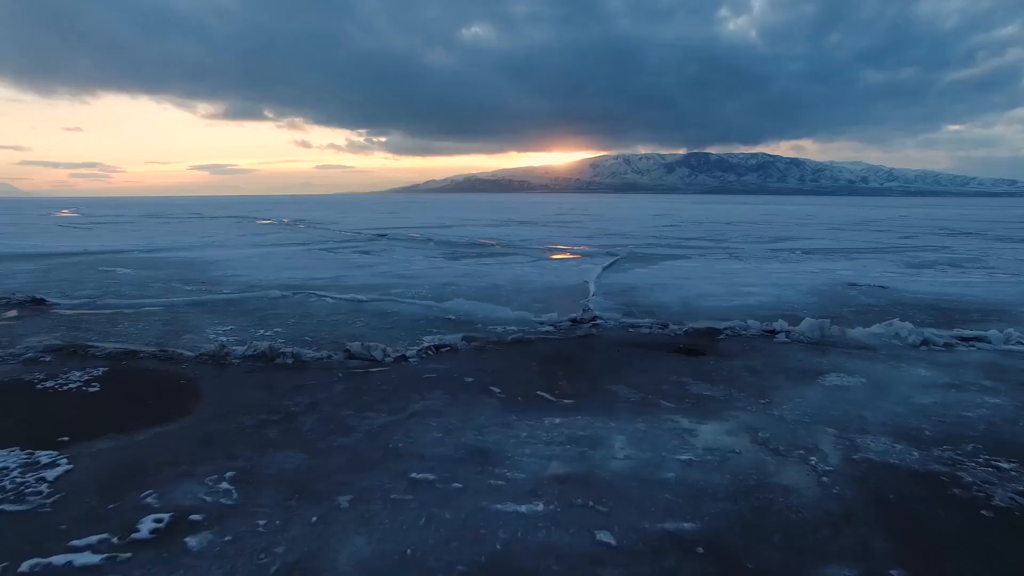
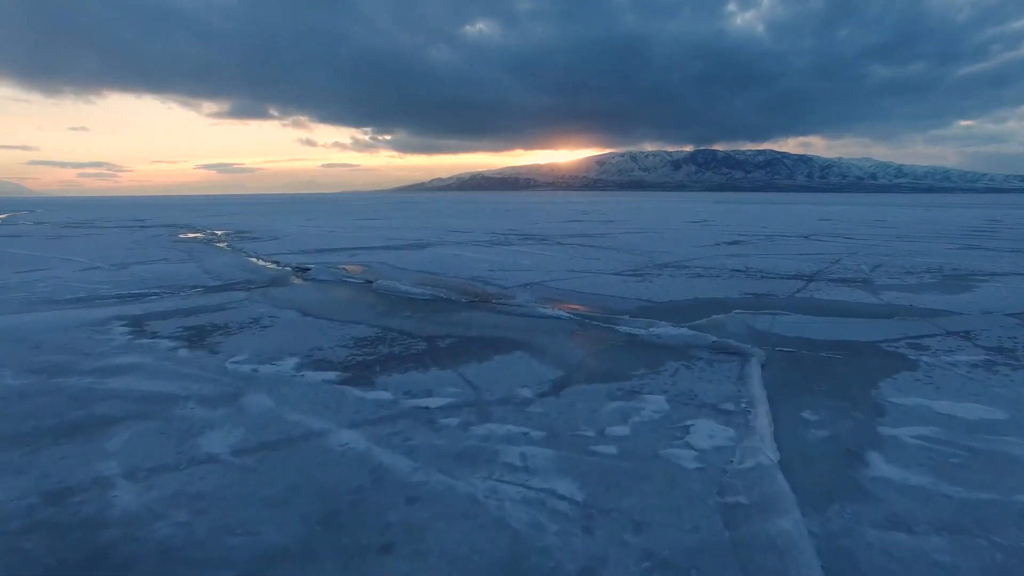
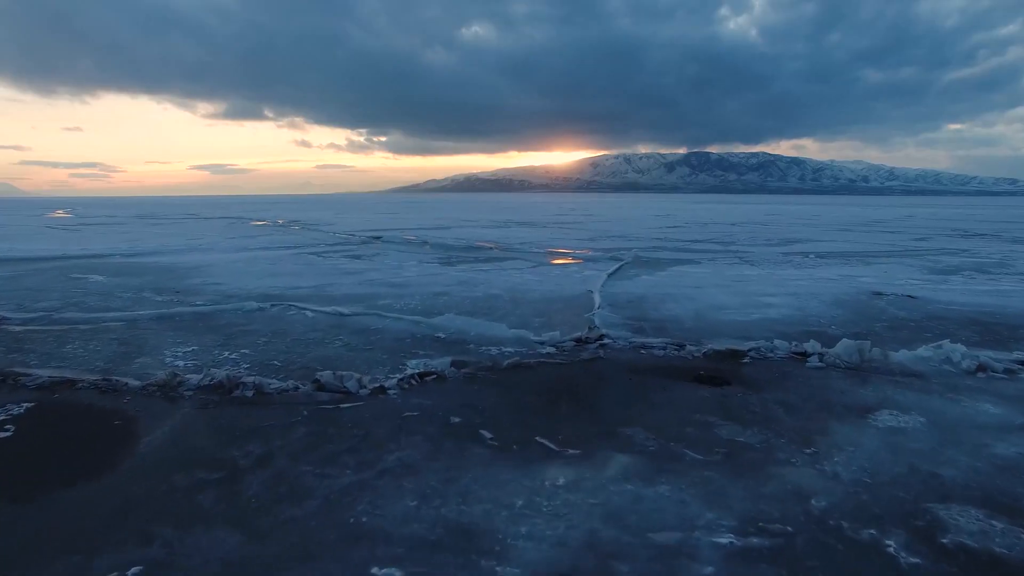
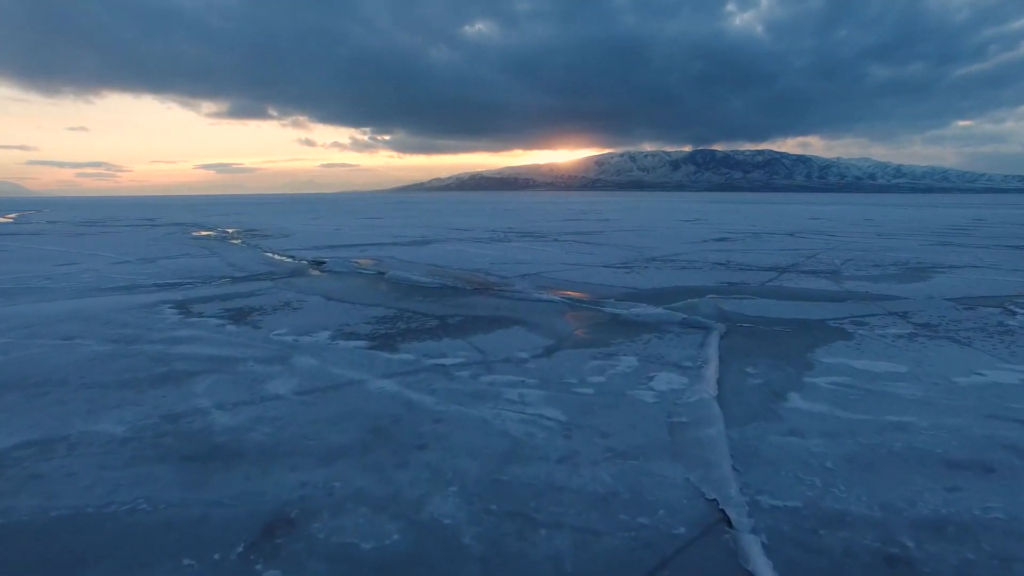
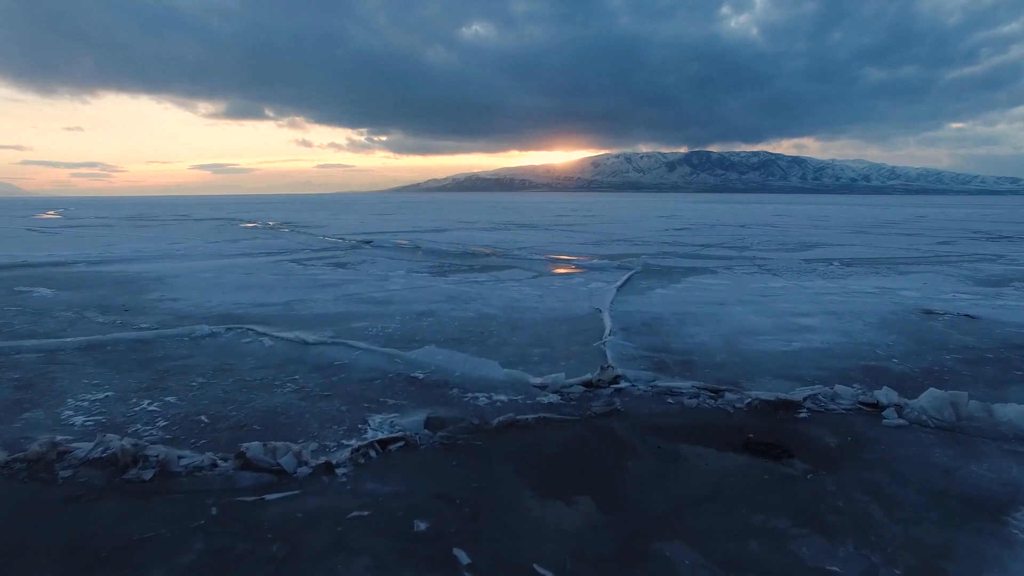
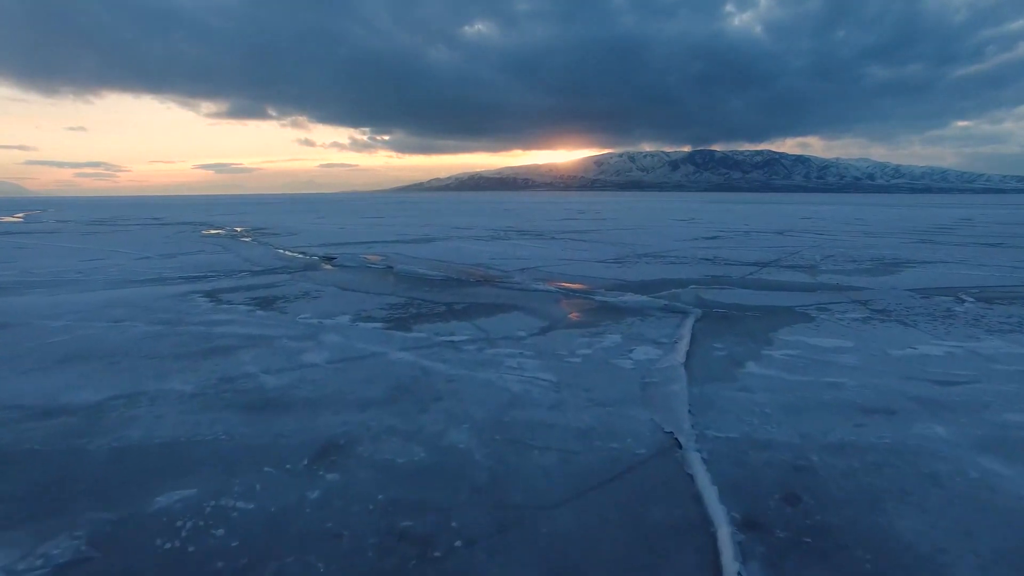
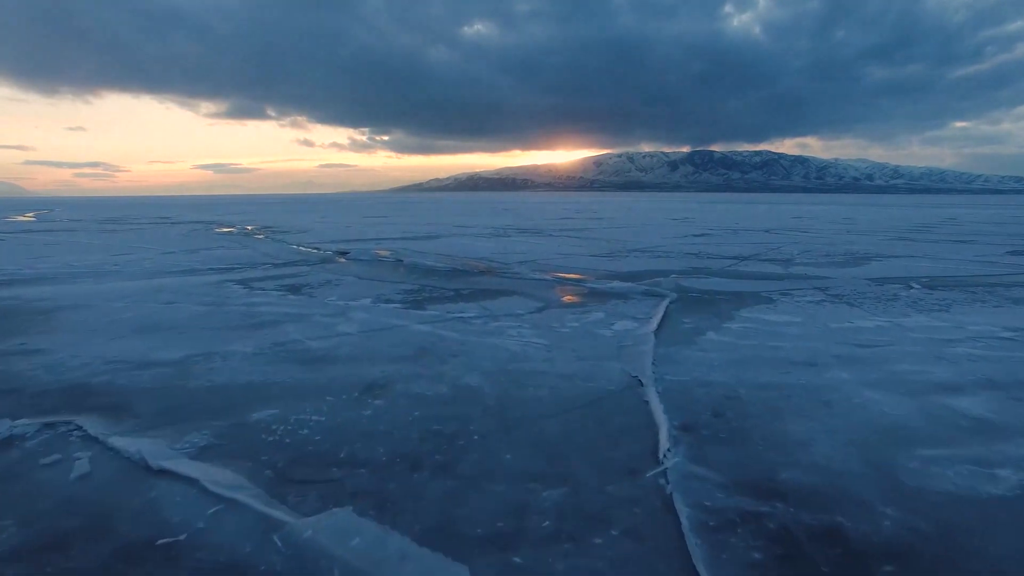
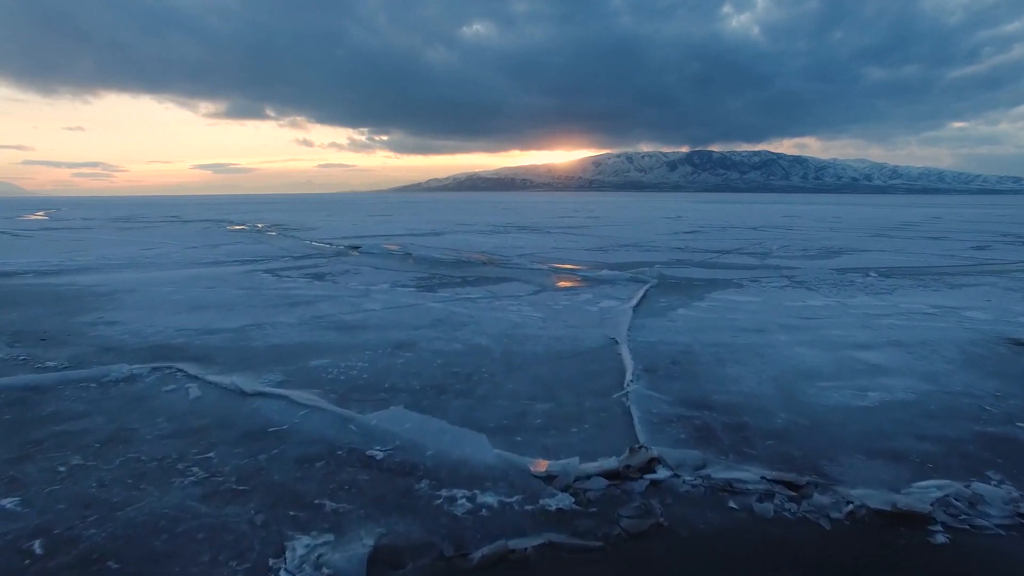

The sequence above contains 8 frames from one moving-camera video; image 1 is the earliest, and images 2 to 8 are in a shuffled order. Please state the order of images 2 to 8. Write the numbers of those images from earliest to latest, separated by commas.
3, 5, 8, 7, 6, 4, 2
